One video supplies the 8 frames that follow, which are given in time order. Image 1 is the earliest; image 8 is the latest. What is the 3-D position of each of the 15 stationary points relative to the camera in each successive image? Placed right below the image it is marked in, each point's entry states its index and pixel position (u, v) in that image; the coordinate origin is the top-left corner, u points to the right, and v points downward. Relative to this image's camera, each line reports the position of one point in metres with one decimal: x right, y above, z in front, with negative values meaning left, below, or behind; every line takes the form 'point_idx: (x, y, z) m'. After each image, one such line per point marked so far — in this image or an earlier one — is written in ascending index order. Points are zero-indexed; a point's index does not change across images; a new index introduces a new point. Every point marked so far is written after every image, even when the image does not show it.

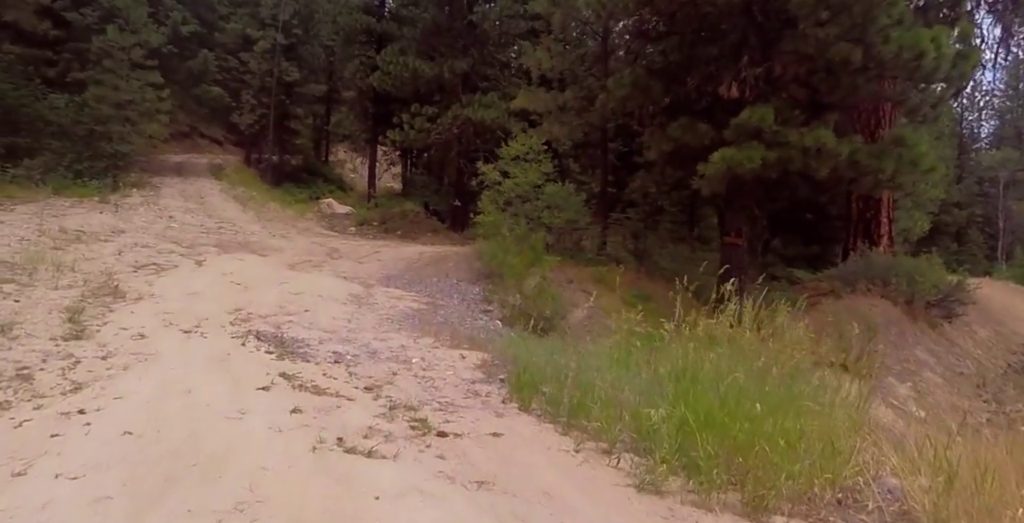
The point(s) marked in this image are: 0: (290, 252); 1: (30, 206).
0: (-4.4, +0.2, +12.6) m
1: (-11.4, +1.3, +15.3) m
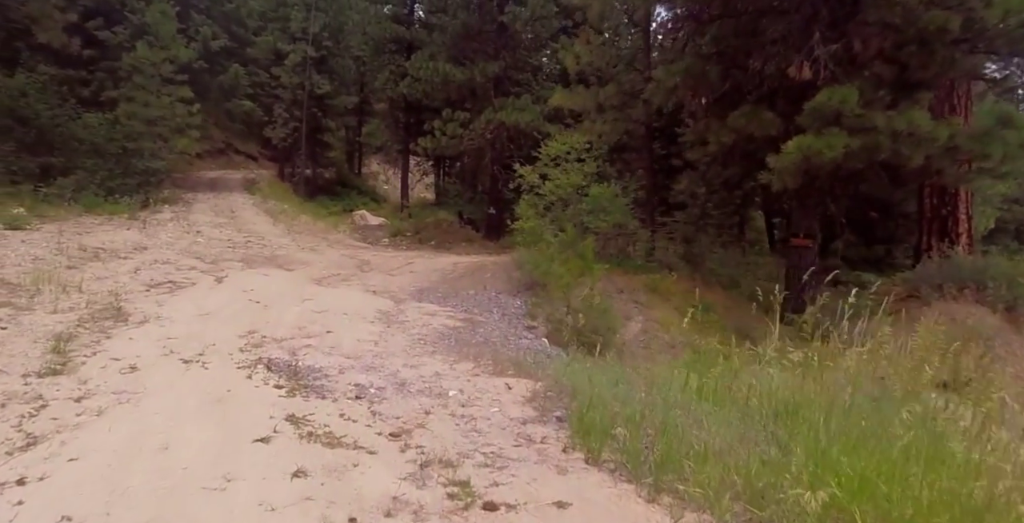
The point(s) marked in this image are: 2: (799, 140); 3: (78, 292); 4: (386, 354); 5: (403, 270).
0: (-3.6, 0.0, +11.9) m
1: (-10.5, +0.9, +14.9) m
2: (+3.4, +1.4, +7.6) m
3: (-5.0, -0.3, +7.3) m
4: (-1.1, -0.8, +5.5) m
5: (-2.1, -0.2, +12.1) m
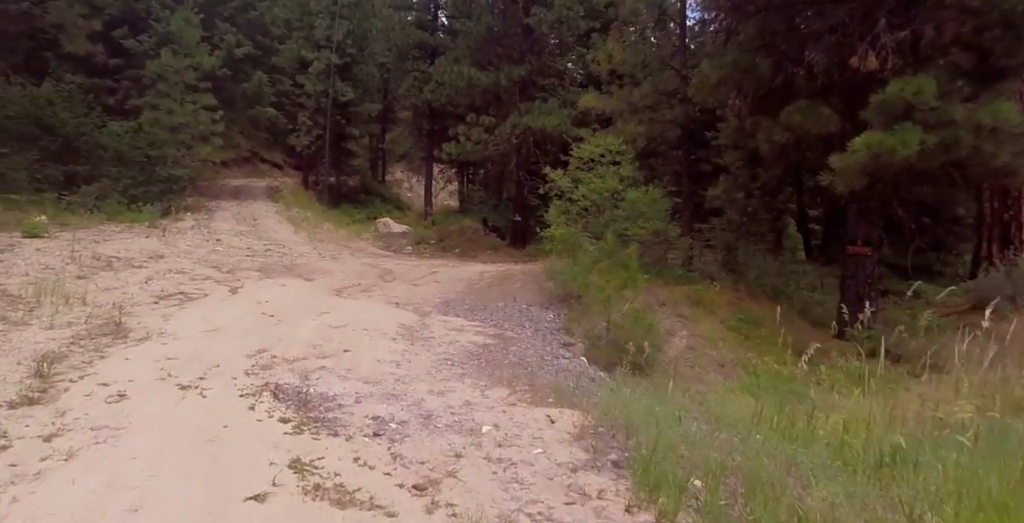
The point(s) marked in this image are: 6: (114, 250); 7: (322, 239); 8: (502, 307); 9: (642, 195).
0: (-3.1, -0.2, +11.4) m
1: (-9.9, +0.7, +14.6) m
2: (+3.8, +1.3, +6.8) m
3: (-4.6, -0.5, +6.8) m
4: (-0.8, -0.9, +4.8) m
5: (-1.5, -0.3, +11.5) m
6: (-7.1, +0.2, +11.3) m
7: (-5.3, +0.6, +17.9) m
8: (-0.1, -0.6, +8.7) m
9: (+2.1, +1.1, +10.0) m
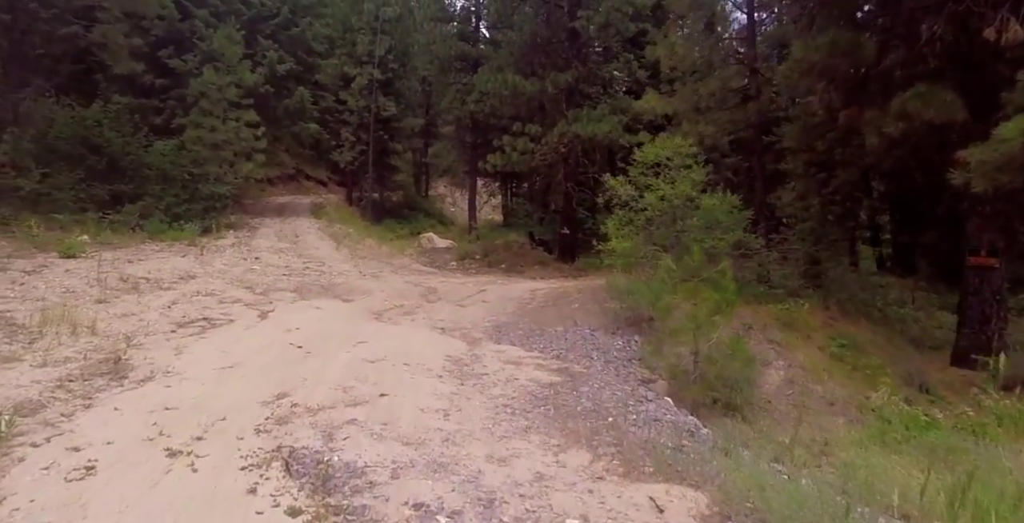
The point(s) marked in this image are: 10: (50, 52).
0: (-2.2, -0.5, +10.5) m
1: (-8.7, +0.2, +14.2) m
2: (+4.4, +1.2, +5.5) m
3: (-4.0, -0.7, +6.0) m
4: (-0.3, -1.0, +3.8) m
5: (-0.6, -0.6, +10.5) m
6: (-6.2, -0.2, +10.7) m
7: (-4.0, +0.2, +17.1) m
8: (+0.6, -0.8, +7.6) m
9: (+2.9, +0.8, +8.8) m
10: (-13.8, +6.3, +18.9) m
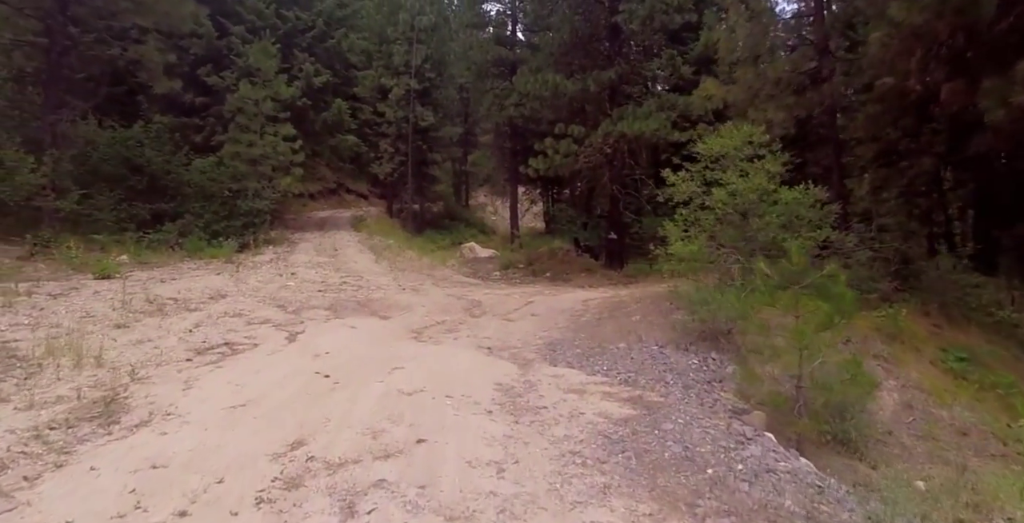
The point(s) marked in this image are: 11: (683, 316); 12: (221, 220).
0: (-1.4, -0.7, +9.7) m
1: (-7.7, -0.2, +13.8) m
2: (+4.7, +1.3, +4.3) m
3: (-3.5, -0.9, +5.3) m
4: (0.0, -1.1, +2.8) m
5: (+0.2, -0.8, +9.6) m
6: (-5.4, -0.5, +10.2) m
7: (-2.8, -0.2, +16.4) m
8: (+1.2, -0.9, +6.6) m
9: (+3.5, +0.8, +7.7) m
10: (-12.6, +5.6, +18.9) m
11: (+2.1, -0.7, +7.9) m
12: (-8.9, +1.3, +19.4) m
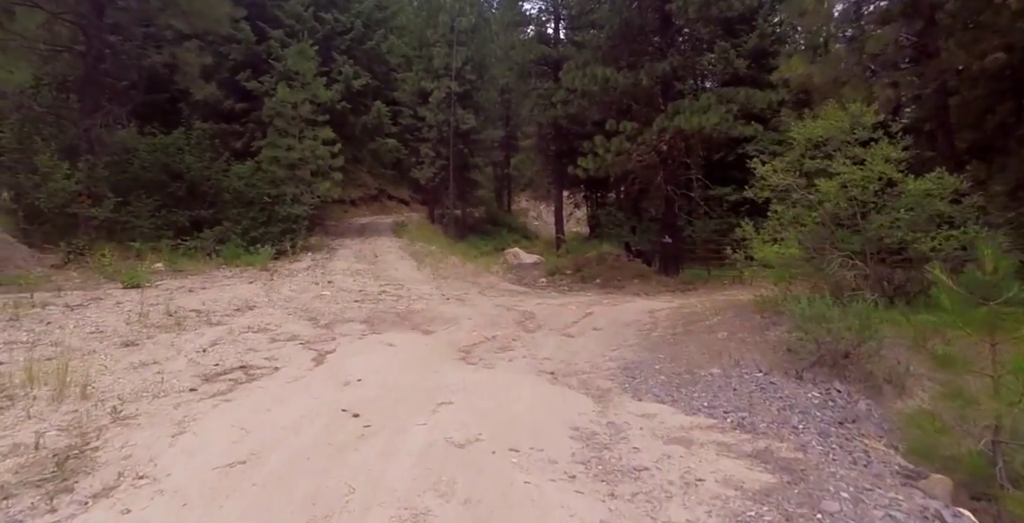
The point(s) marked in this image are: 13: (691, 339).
0: (-0.6, -0.8, +8.5) m
1: (-6.7, -0.4, +13.1) m
2: (+5.2, +1.2, +2.8) m
3: (-3.0, -1.0, +4.4) m
4: (+0.4, -1.1, +1.6) m
5: (+0.9, -0.9, +8.4) m
6: (-4.6, -0.6, +9.3) m
7: (-1.6, -0.3, +15.4) m
8: (+1.8, -1.0, +5.3) m
9: (+4.1, +0.8, +6.3) m
10: (-11.3, +5.4, +18.6) m
11: (+2.8, -0.7, +6.6) m
12: (-7.5, +1.0, +18.8) m
13: (+2.0, -0.9, +7.2) m
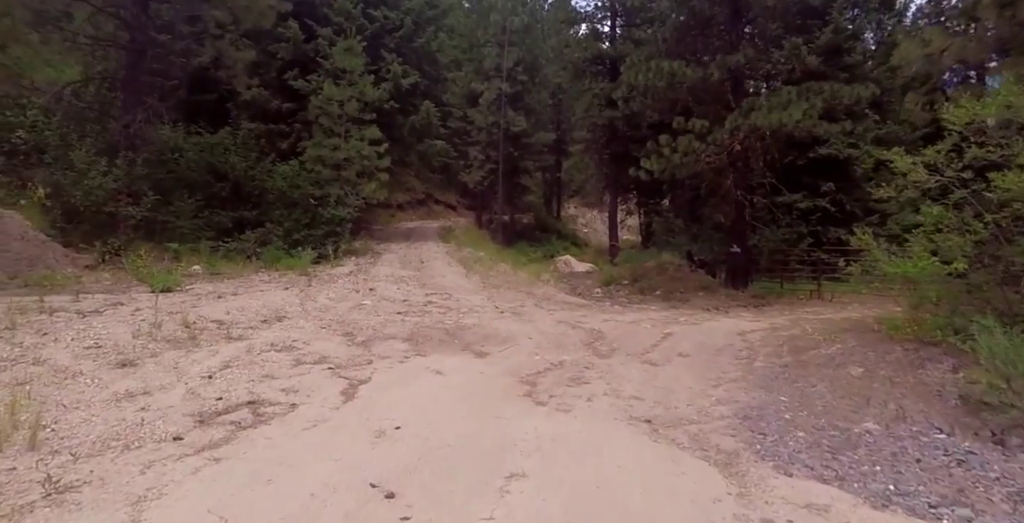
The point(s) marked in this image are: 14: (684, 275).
0: (+0.2, -0.9, +7.2) m
1: (-5.6, -0.4, +12.2) m
2: (+5.6, +1.1, +1.1) m
3: (-2.5, -1.0, +3.2) m
4: (+0.7, -1.2, +0.3) m
5: (+1.7, -1.0, +7.0) m
6: (-3.7, -0.6, +8.3) m
7: (-0.3, -0.5, +14.1) m
8: (+2.3, -1.1, +3.9) m
9: (+4.7, +0.6, +4.7) m
10: (-9.7, +5.4, +18.0) m
11: (+3.4, -0.9, +5.0) m
12: (-5.9, +0.9, +17.9) m
13: (+2.7, -1.0, +5.8) m
14: (+4.7, -0.4, +17.0) m
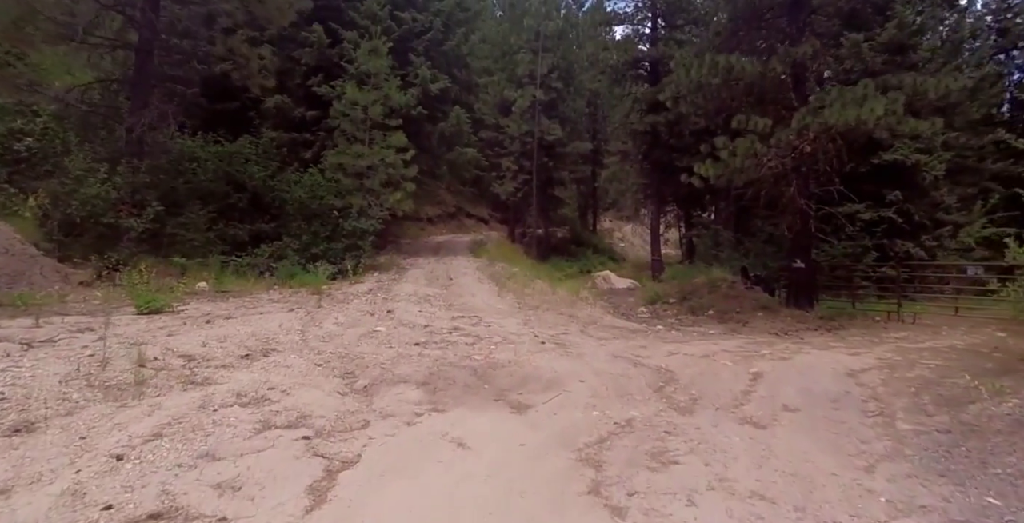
0: (+0.6, -1.1, +5.5) m
1: (-4.9, -0.7, +10.8) m
2: (+5.7, +1.1, -0.8) m
3: (-2.3, -1.1, +1.7) m
4: (+0.7, -1.2, -1.5) m
5: (+2.1, -1.2, +5.2) m
6: (-3.3, -0.8, +6.8) m
7: (+0.4, -0.8, +12.5) m
8: (+2.6, -1.2, +2.1) m
9: (+5.0, +0.5, +2.8) m
10: (-8.7, +4.9, +16.9) m
11: (+3.7, -1.0, +3.2) m
12: (-5.0, +0.5, +16.5) m
13: (+3.0, -1.1, +3.9) m
14: (+5.6, -0.8, +15.0) m
